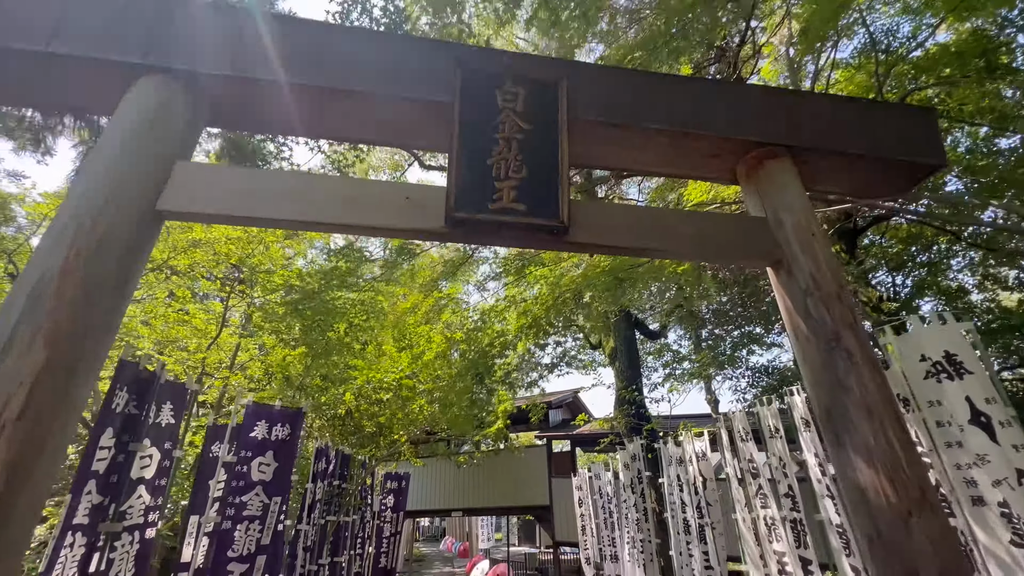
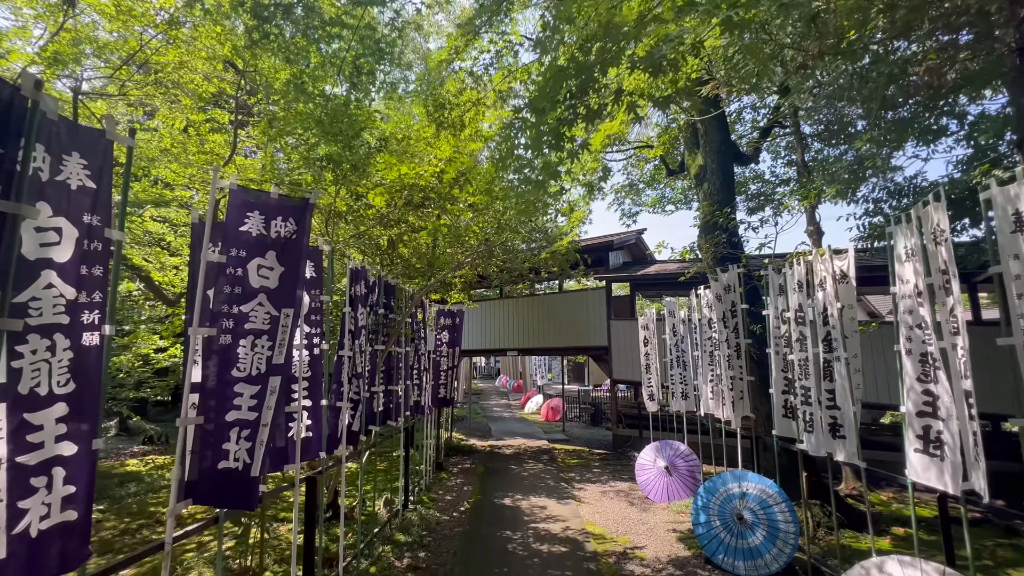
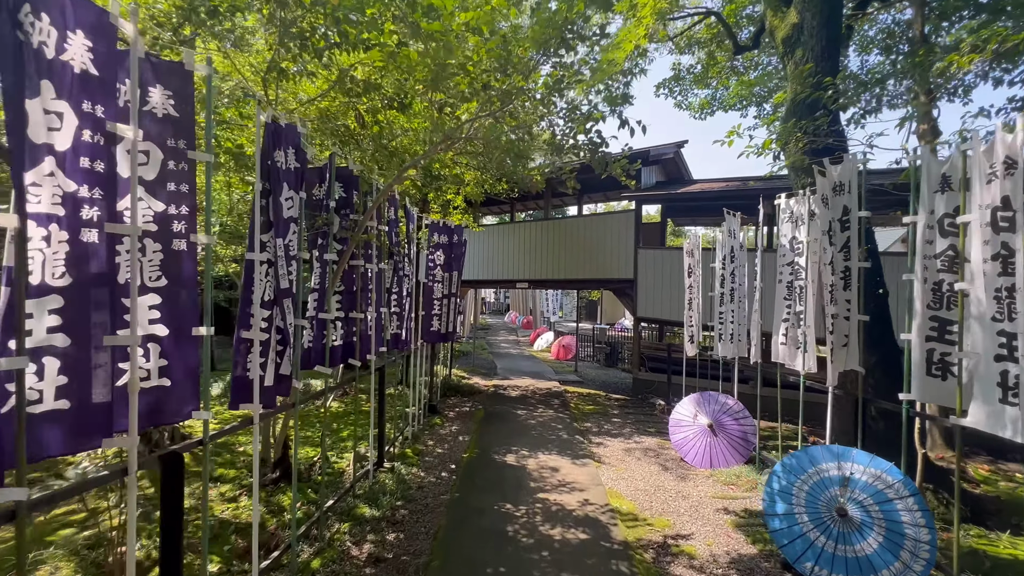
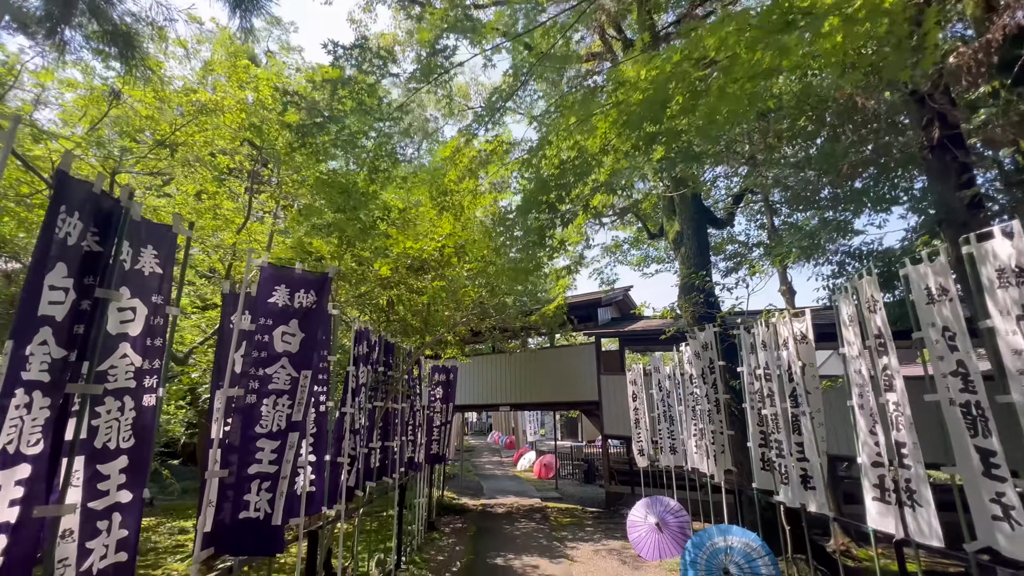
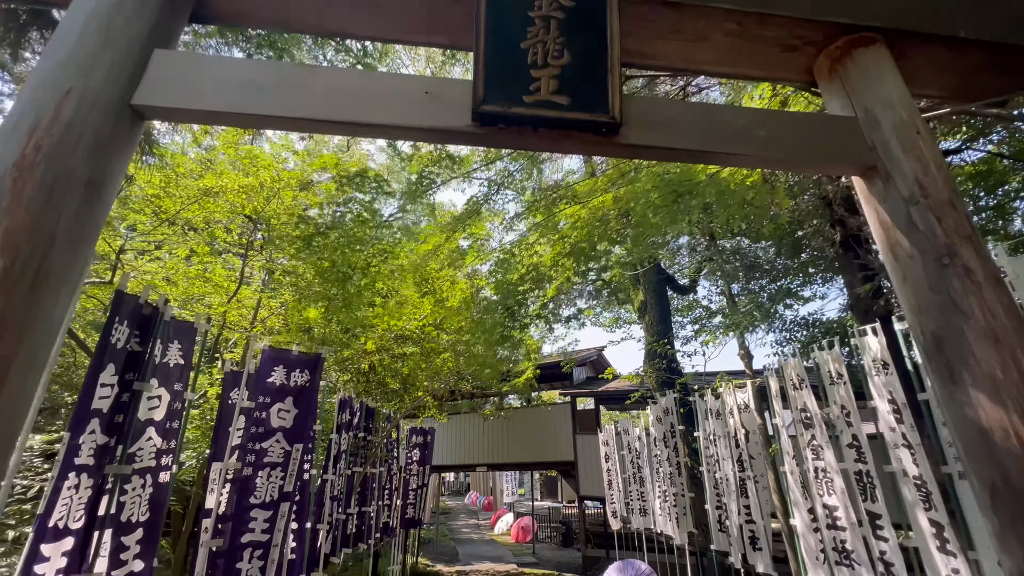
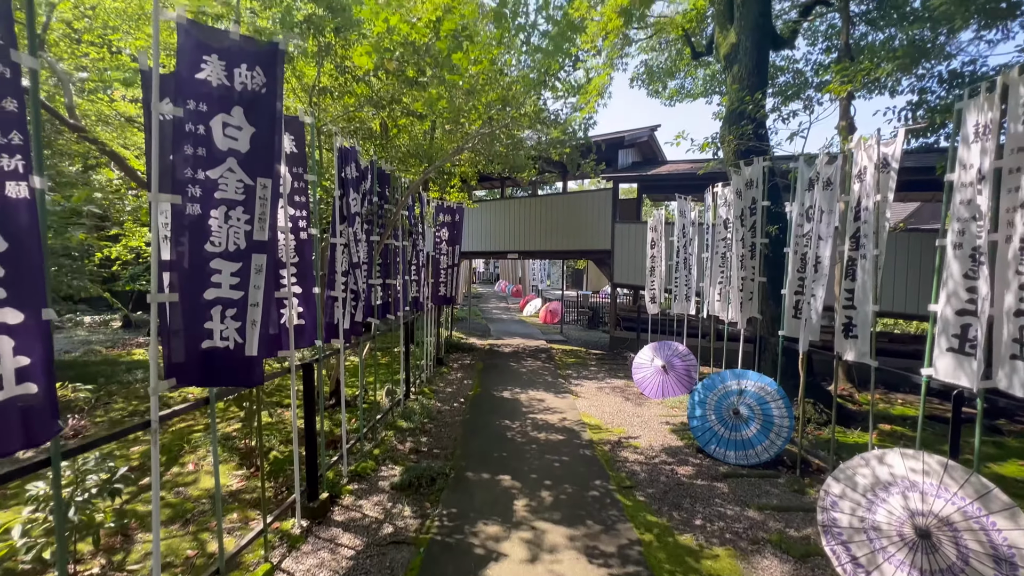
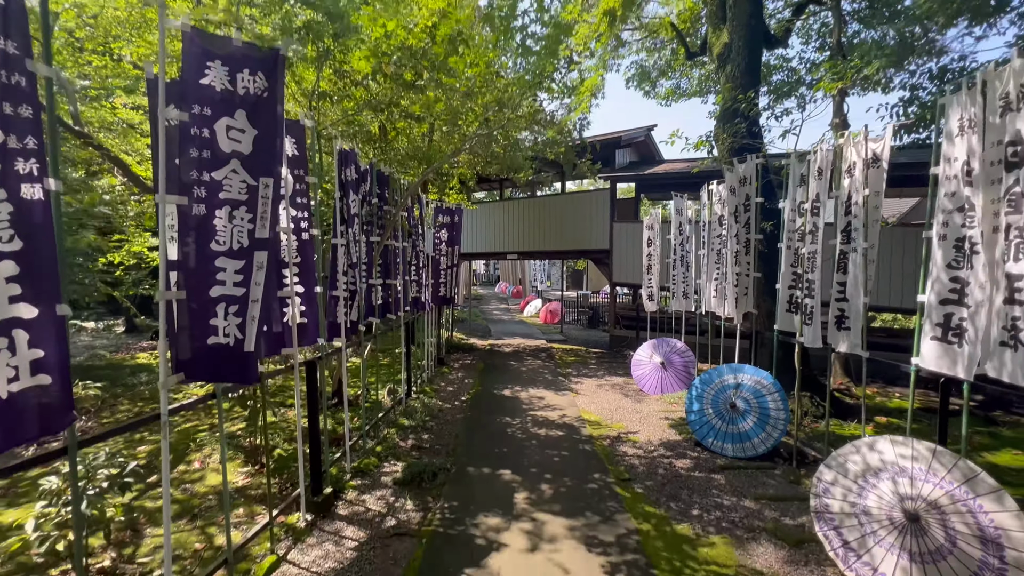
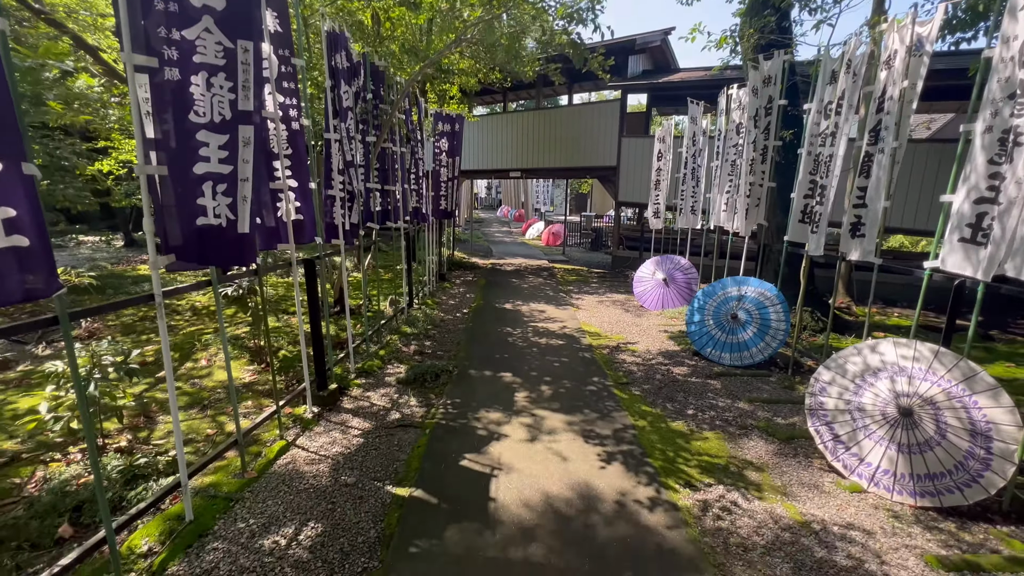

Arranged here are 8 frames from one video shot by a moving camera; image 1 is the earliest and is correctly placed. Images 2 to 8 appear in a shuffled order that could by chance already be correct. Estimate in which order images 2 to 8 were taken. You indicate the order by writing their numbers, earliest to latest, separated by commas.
5, 4, 2, 7, 8, 6, 3
